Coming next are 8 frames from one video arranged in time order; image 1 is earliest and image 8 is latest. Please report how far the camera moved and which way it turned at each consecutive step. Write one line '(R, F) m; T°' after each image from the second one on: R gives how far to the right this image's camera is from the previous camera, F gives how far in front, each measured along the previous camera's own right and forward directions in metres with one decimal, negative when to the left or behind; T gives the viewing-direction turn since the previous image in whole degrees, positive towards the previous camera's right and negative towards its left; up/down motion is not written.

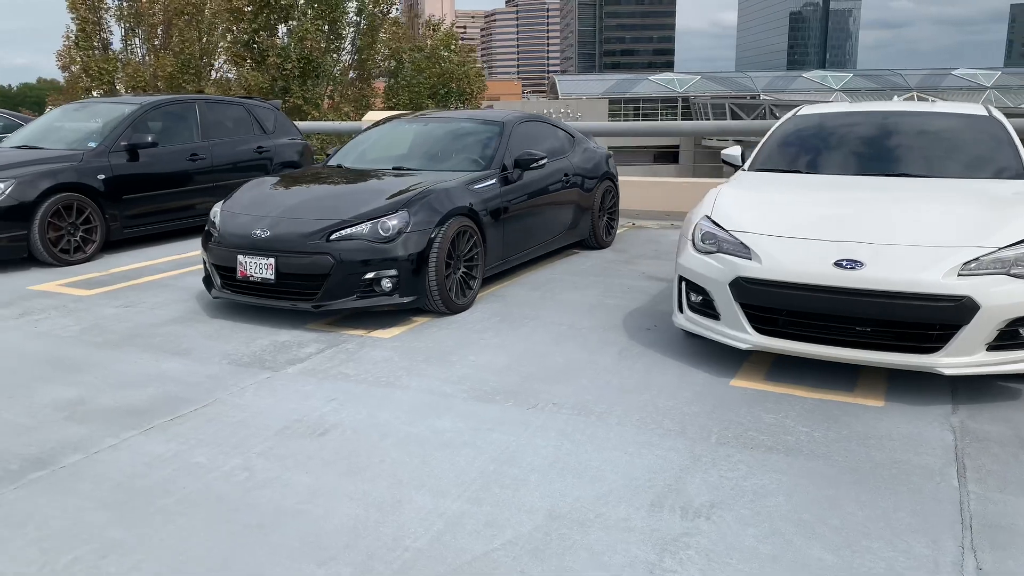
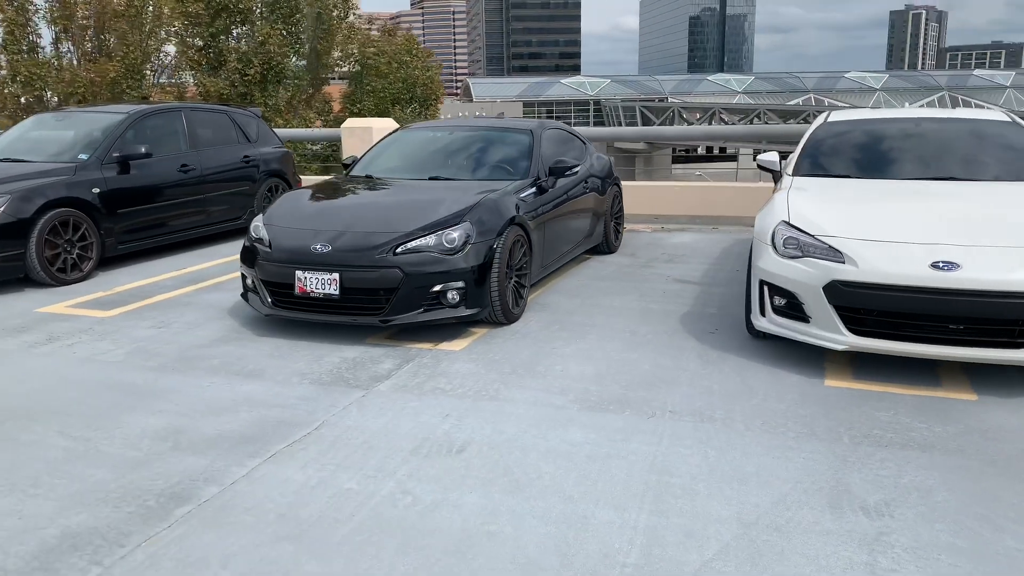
(-0.9, +0.1) m; +6°
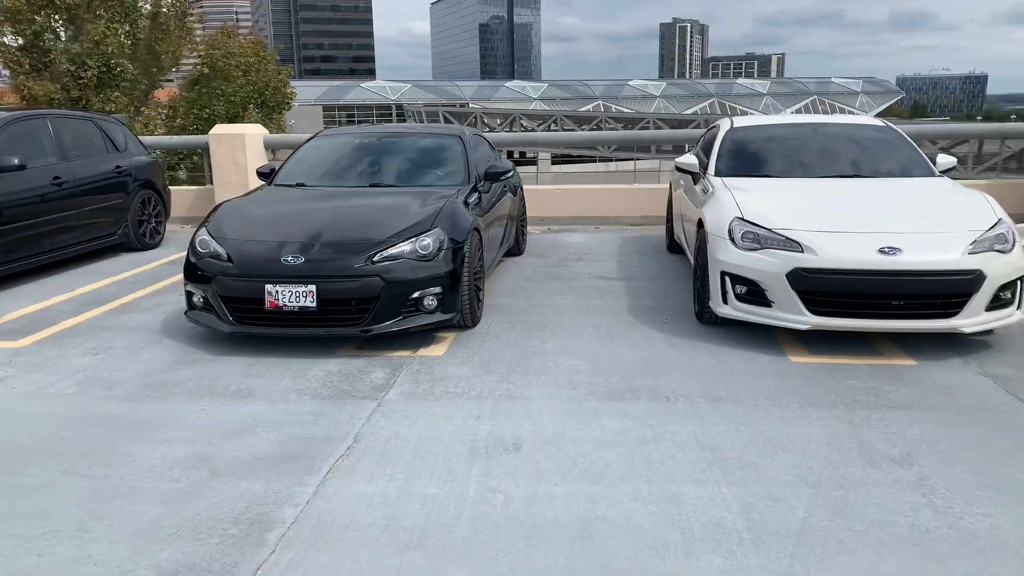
(-1.0, 0.0) m; +14°
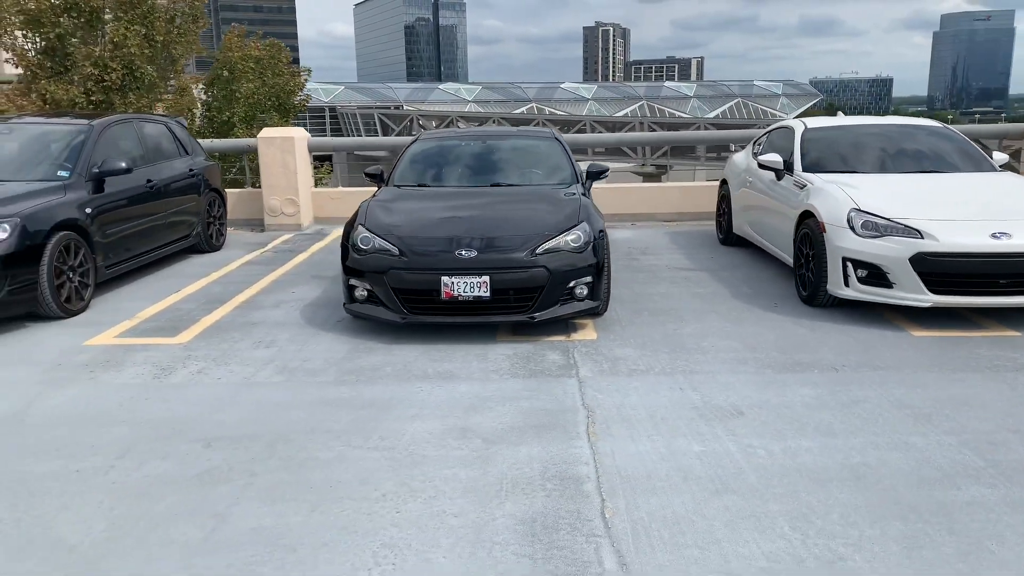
(-1.3, -0.3) m; +5°
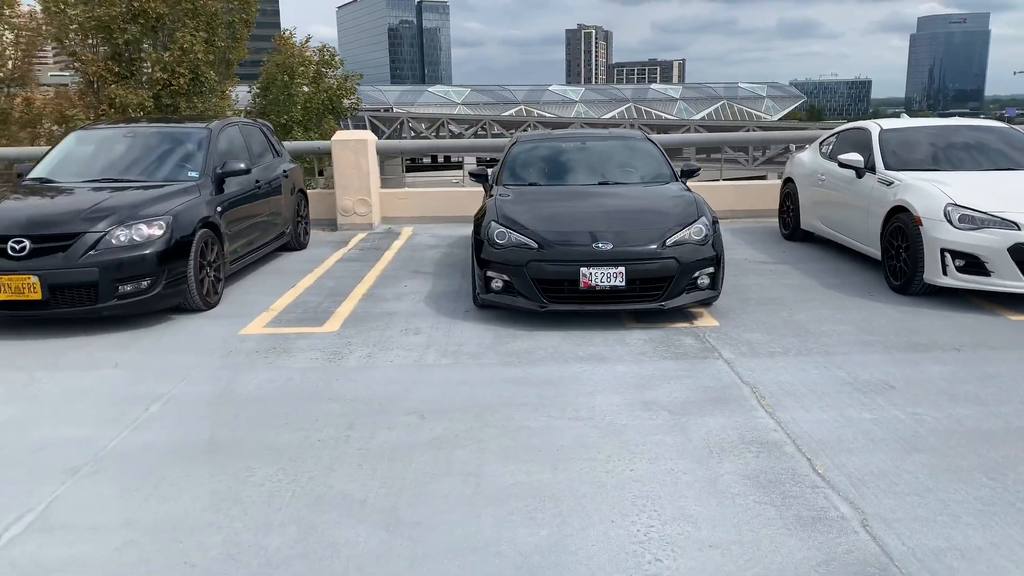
(-0.9, -0.4) m; +1°
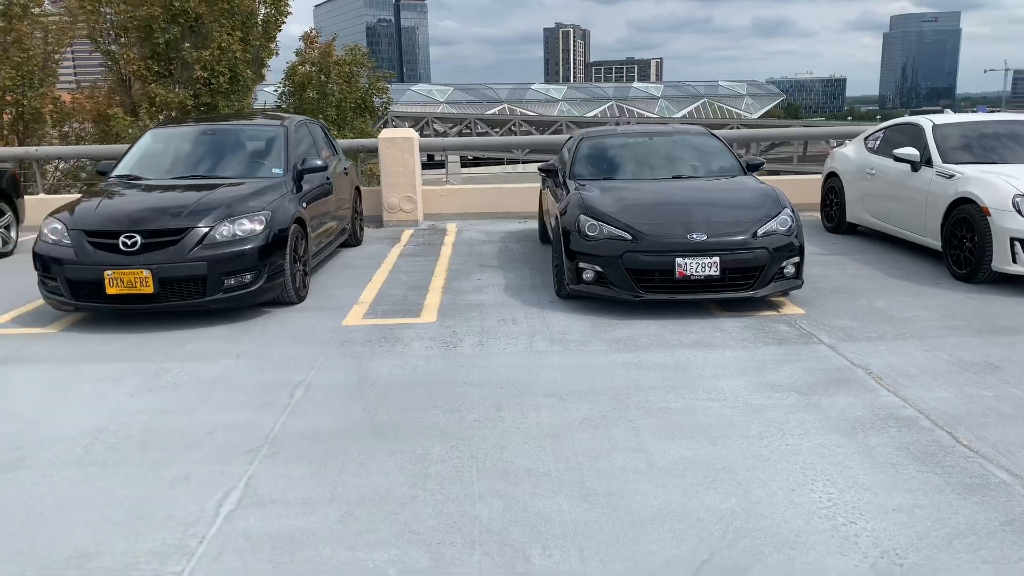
(-0.8, -0.2) m; +1°
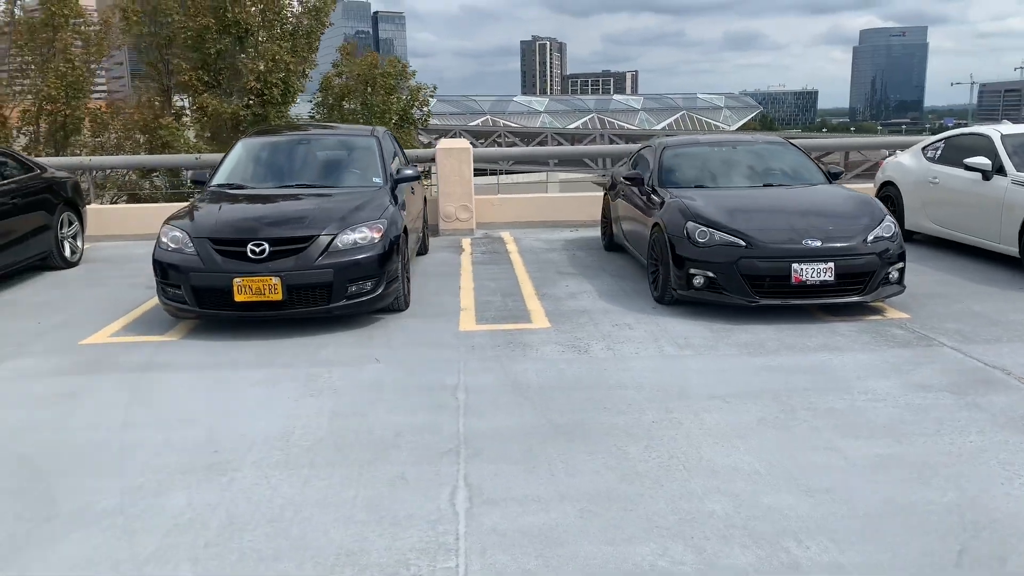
(-0.9, -0.1) m; +1°
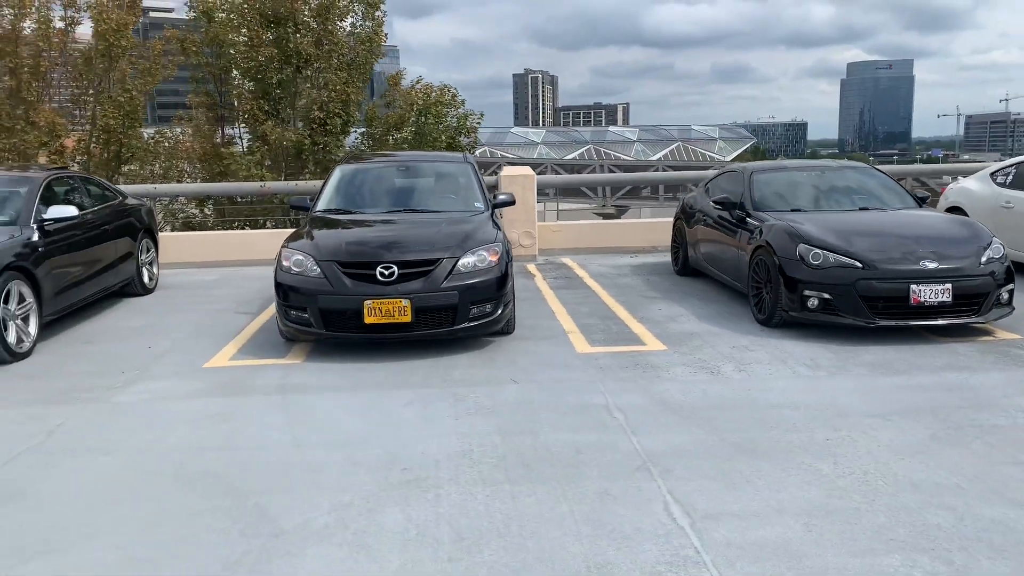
(-0.9, 0.0) m; 0°
